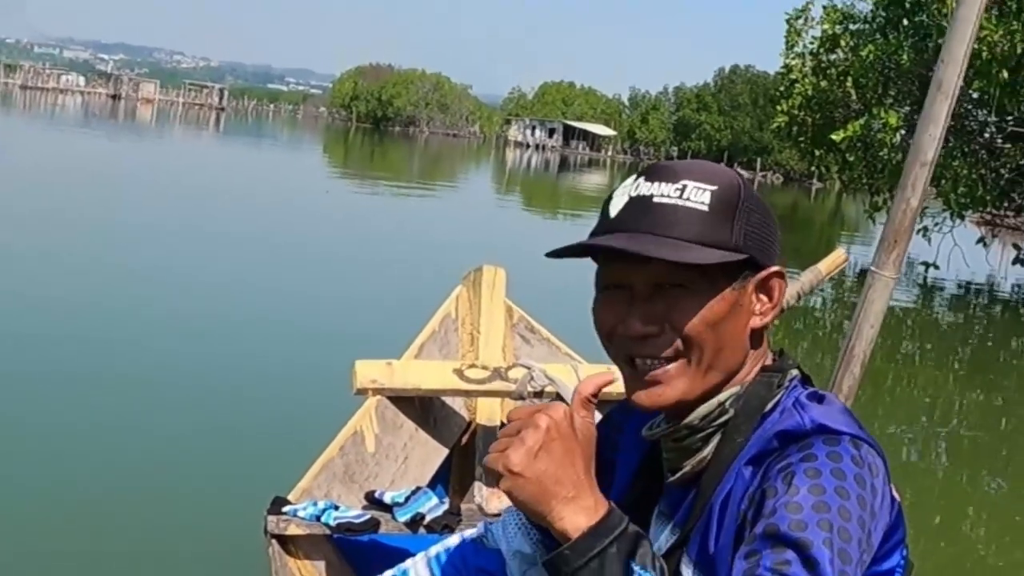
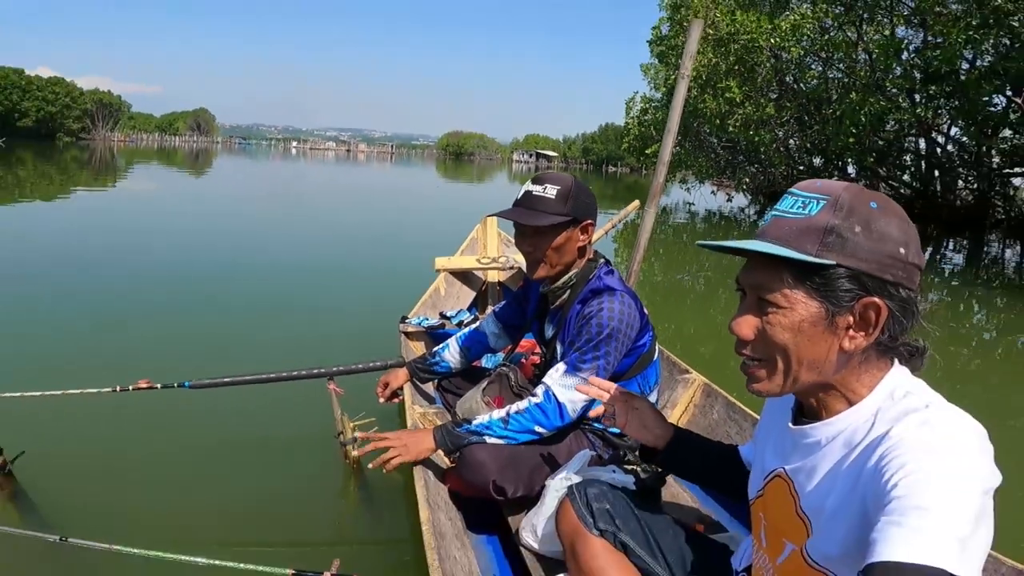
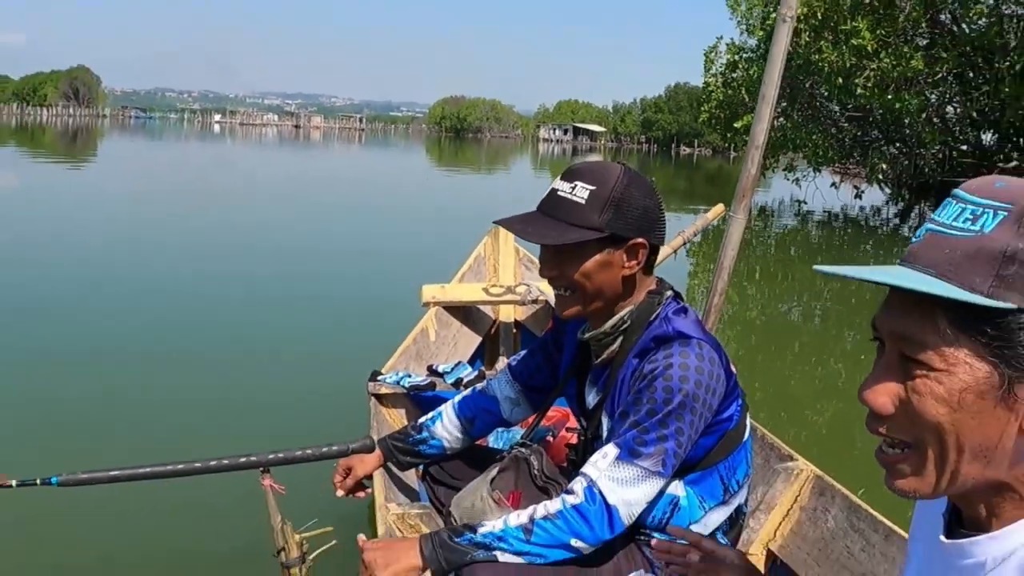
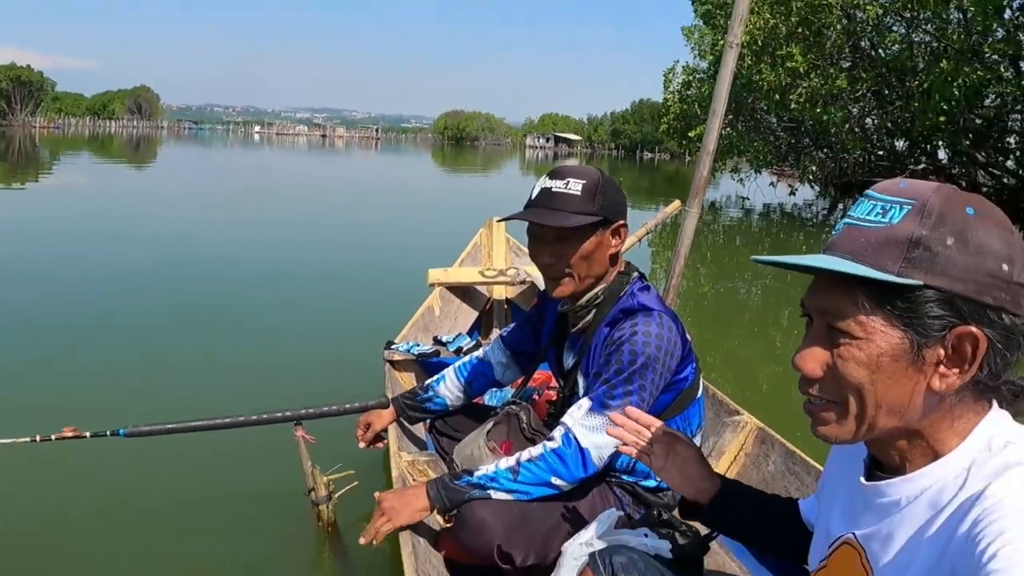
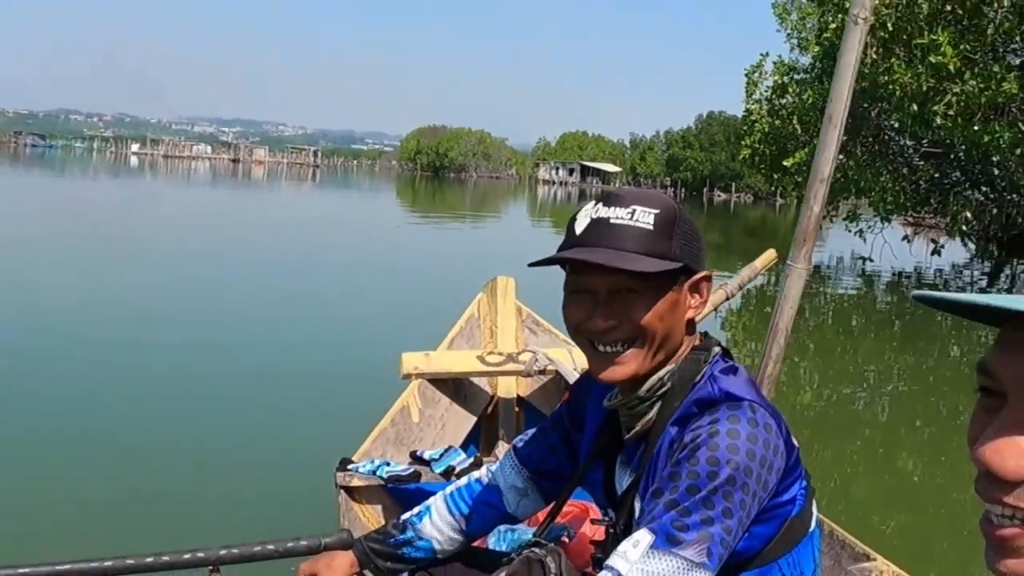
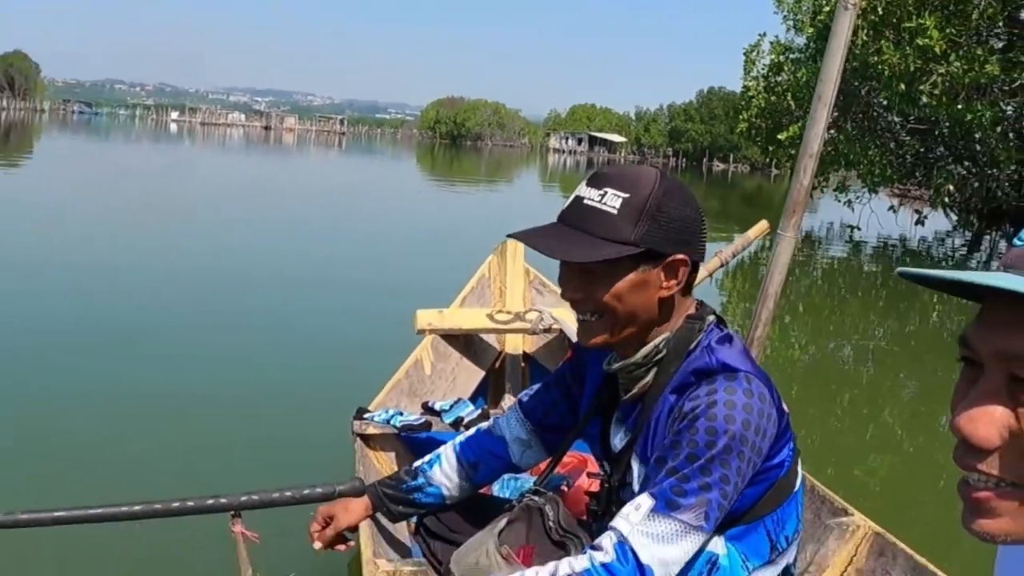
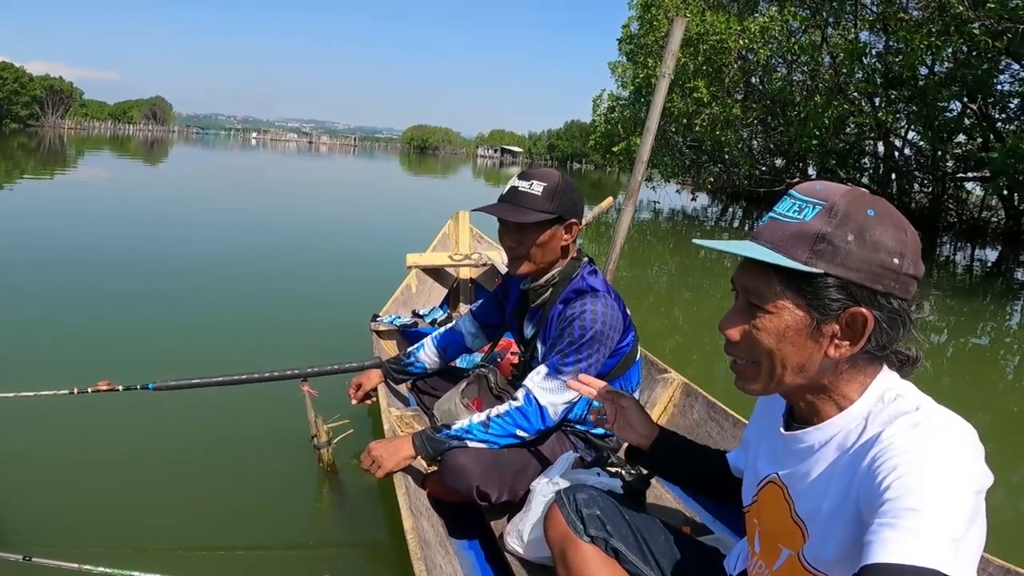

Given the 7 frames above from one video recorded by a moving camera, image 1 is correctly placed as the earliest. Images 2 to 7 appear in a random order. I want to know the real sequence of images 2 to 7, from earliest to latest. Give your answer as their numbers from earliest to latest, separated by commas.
5, 6, 3, 4, 2, 7
